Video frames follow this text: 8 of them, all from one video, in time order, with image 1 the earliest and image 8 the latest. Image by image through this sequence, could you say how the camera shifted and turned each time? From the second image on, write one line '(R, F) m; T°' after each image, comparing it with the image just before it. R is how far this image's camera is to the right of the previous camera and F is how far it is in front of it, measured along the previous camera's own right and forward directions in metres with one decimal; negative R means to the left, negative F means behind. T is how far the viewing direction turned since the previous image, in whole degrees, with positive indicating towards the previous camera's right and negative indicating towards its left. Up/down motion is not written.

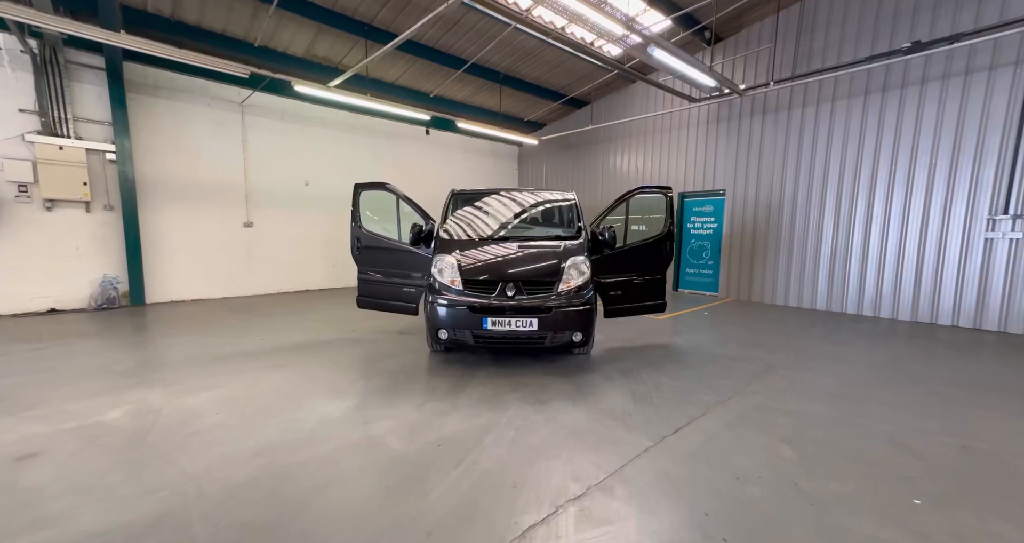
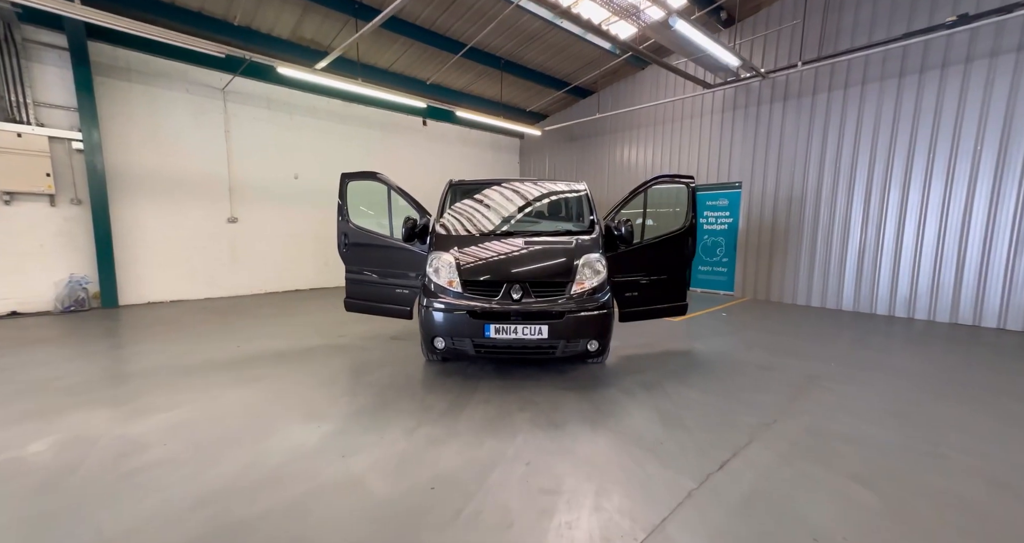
(0.0, +0.4) m; 0°
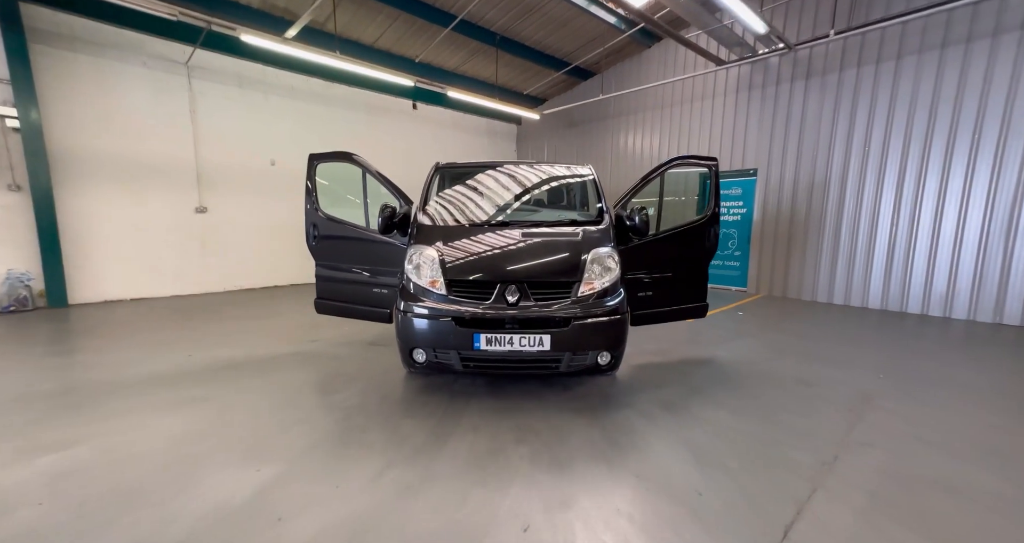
(0.0, +0.5) m; 0°
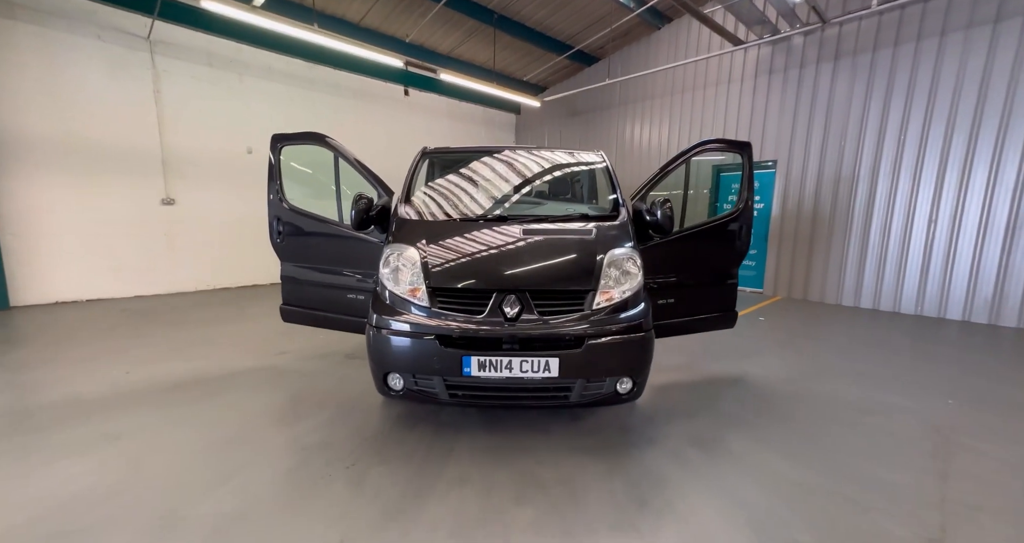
(0.0, +0.5) m; 0°
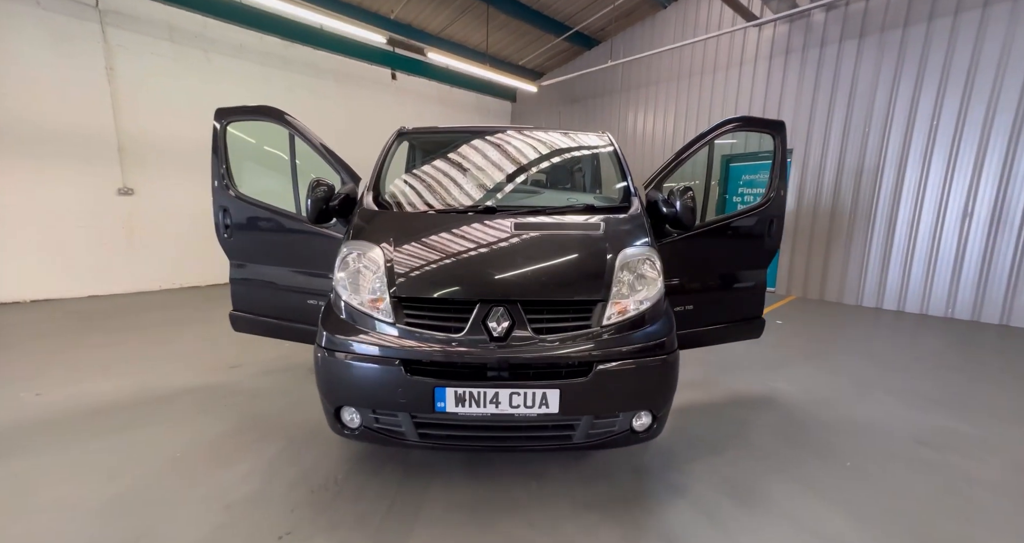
(0.0, +0.4) m; 0°
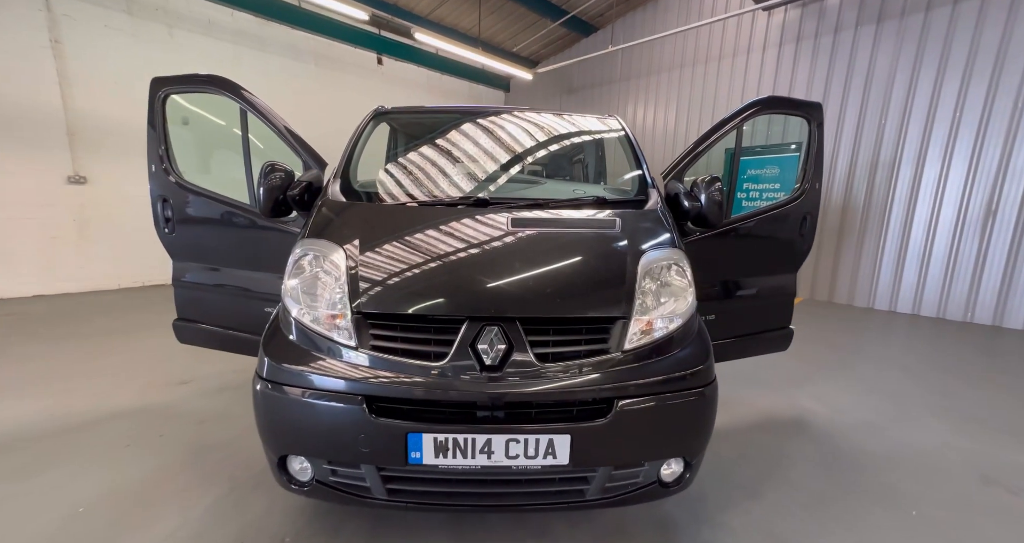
(0.0, +0.3) m; +1°
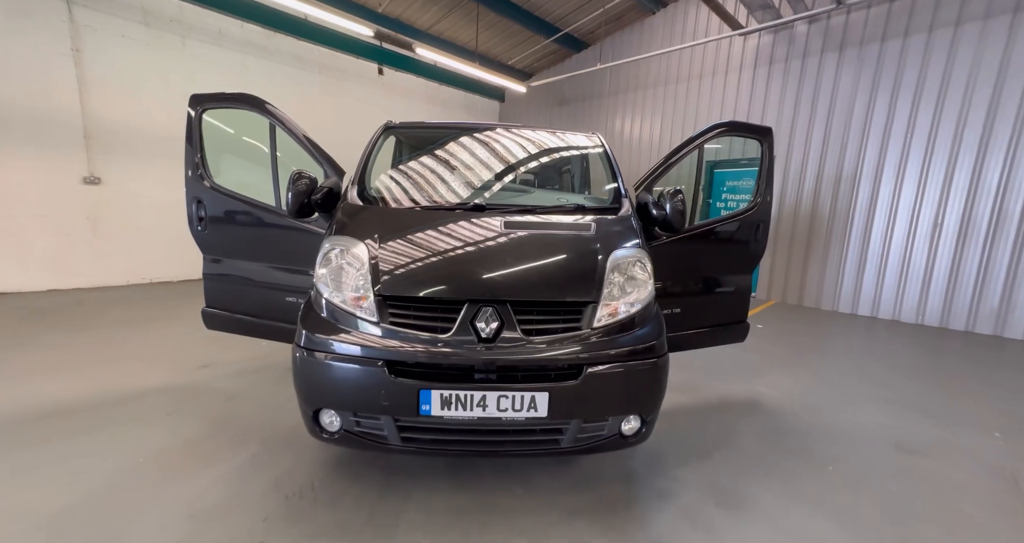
(0.0, -0.3) m; +1°
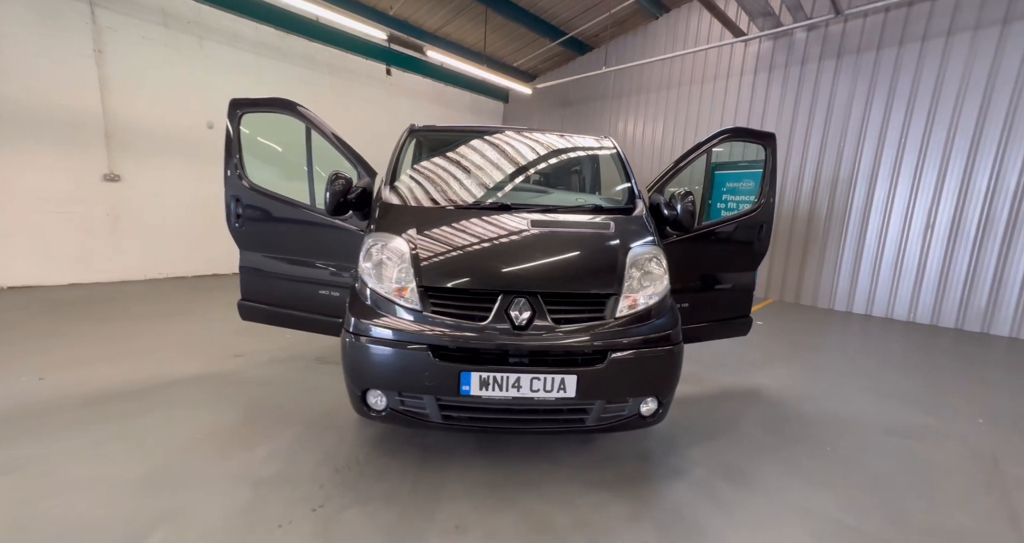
(-0.1, -0.1) m; 0°
